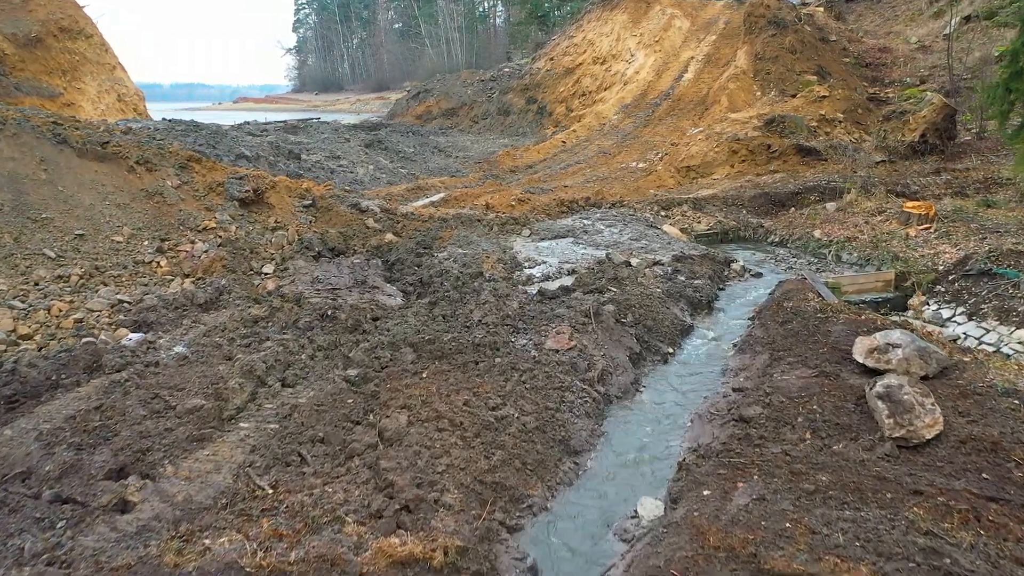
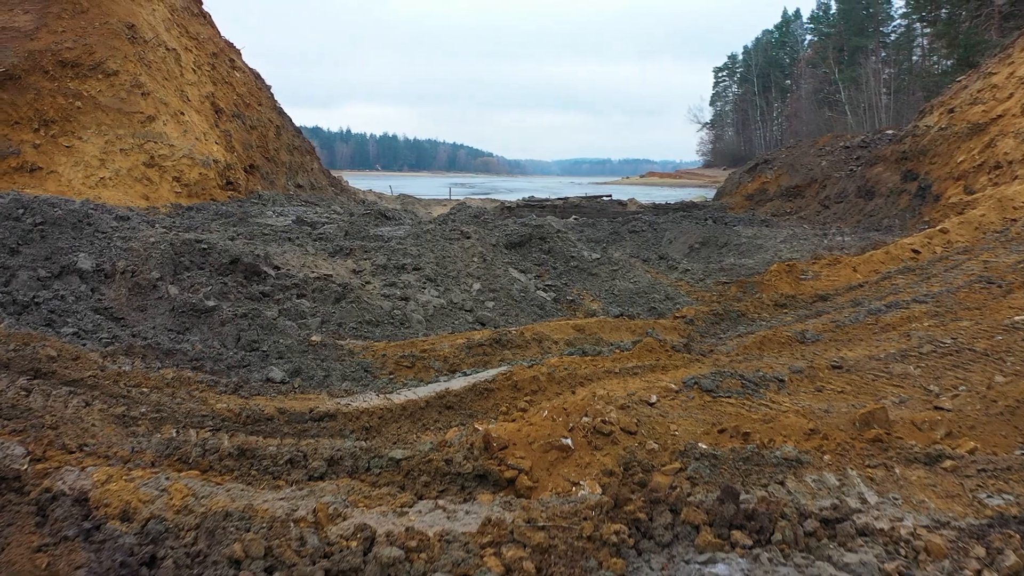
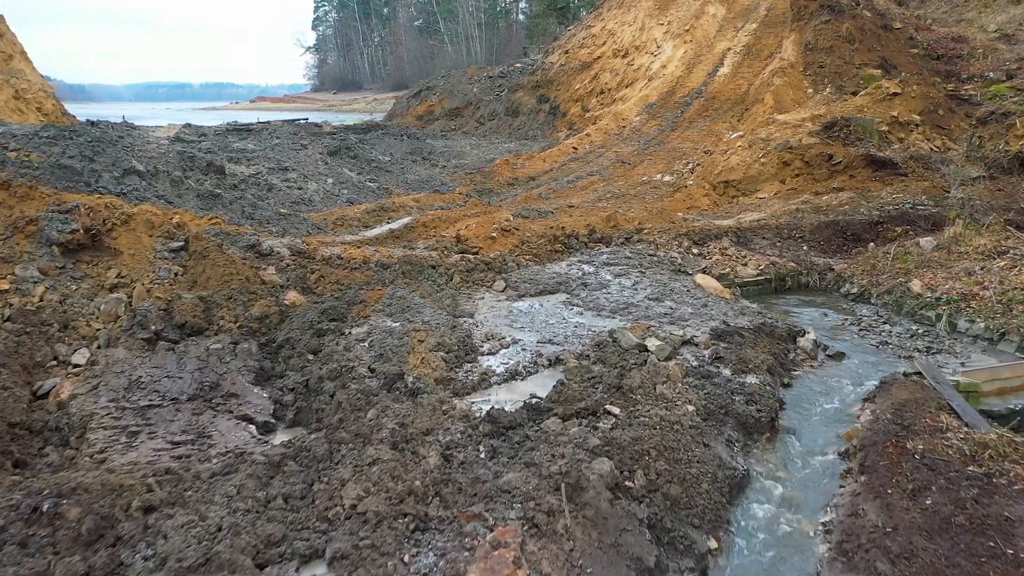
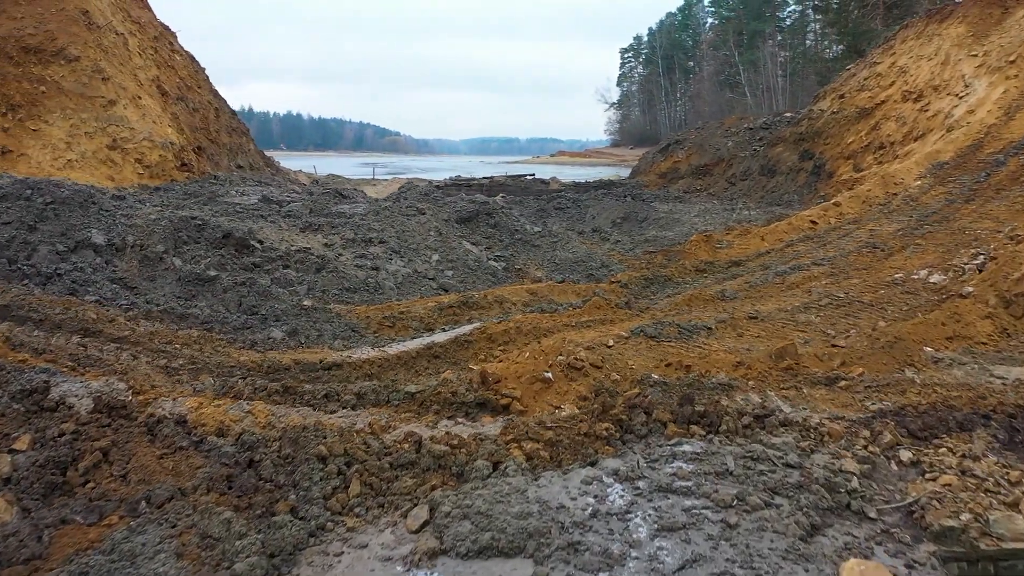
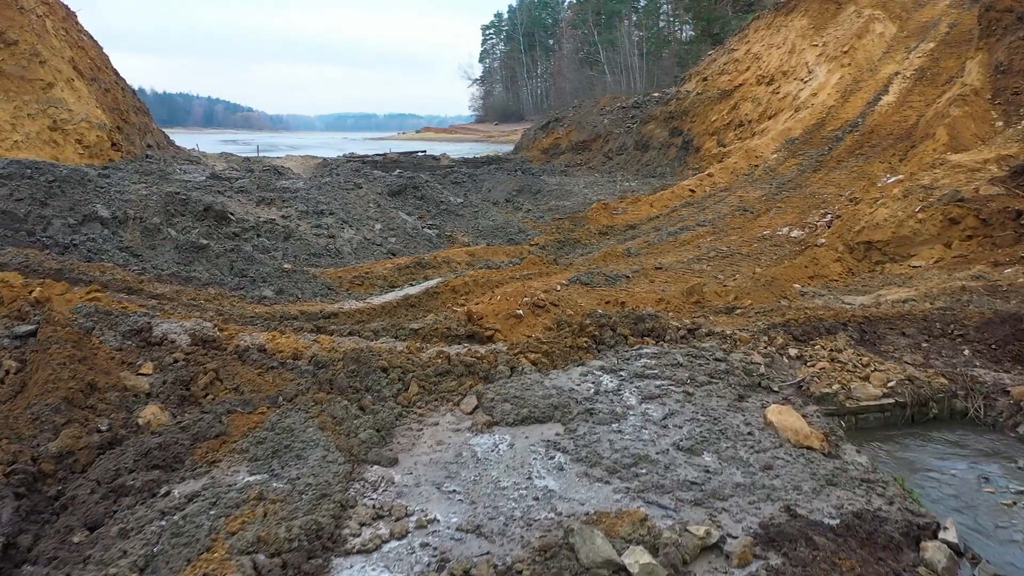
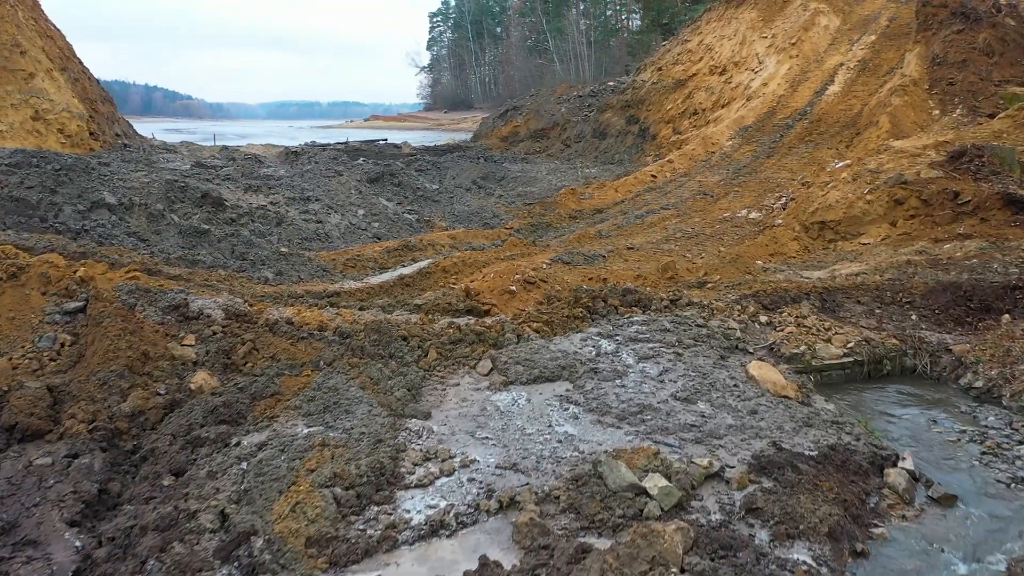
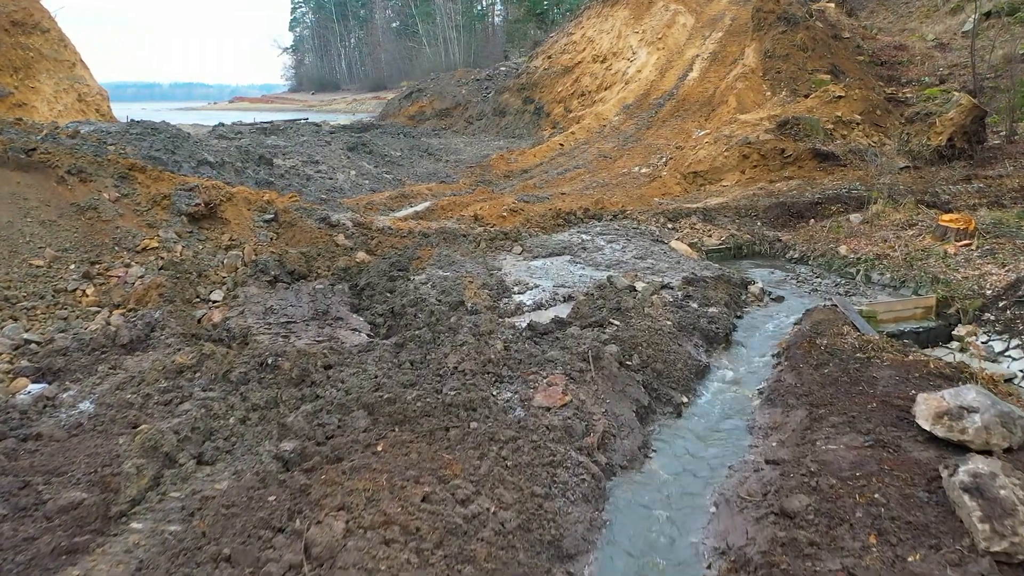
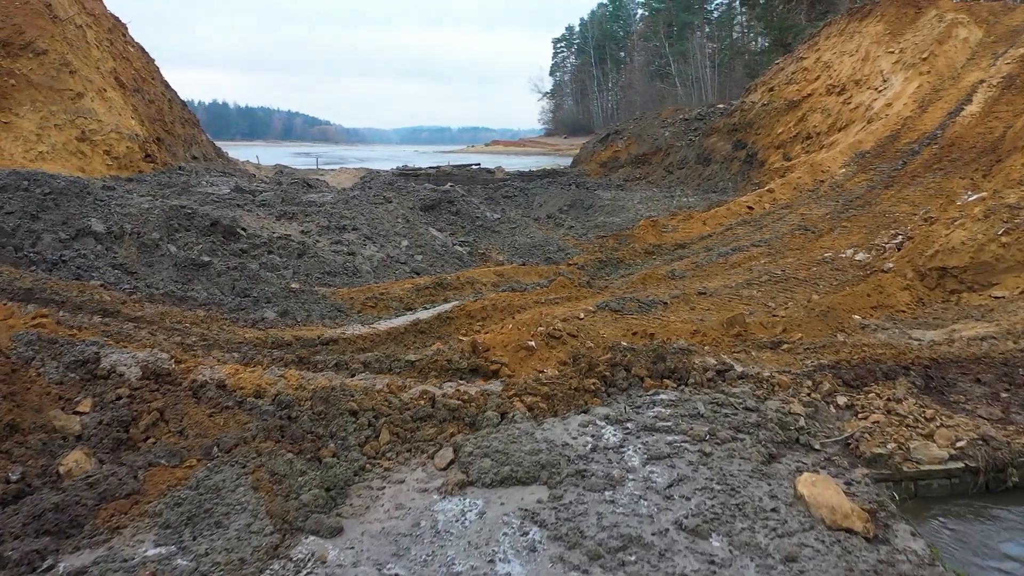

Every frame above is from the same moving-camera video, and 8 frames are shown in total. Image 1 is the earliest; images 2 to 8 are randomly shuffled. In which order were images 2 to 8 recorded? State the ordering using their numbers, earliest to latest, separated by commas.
7, 3, 6, 5, 8, 4, 2
